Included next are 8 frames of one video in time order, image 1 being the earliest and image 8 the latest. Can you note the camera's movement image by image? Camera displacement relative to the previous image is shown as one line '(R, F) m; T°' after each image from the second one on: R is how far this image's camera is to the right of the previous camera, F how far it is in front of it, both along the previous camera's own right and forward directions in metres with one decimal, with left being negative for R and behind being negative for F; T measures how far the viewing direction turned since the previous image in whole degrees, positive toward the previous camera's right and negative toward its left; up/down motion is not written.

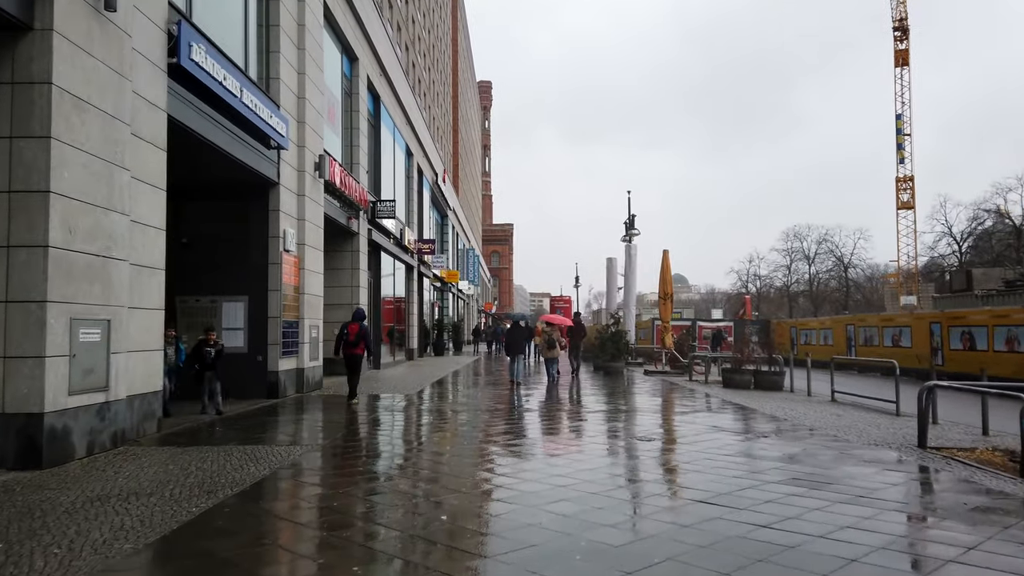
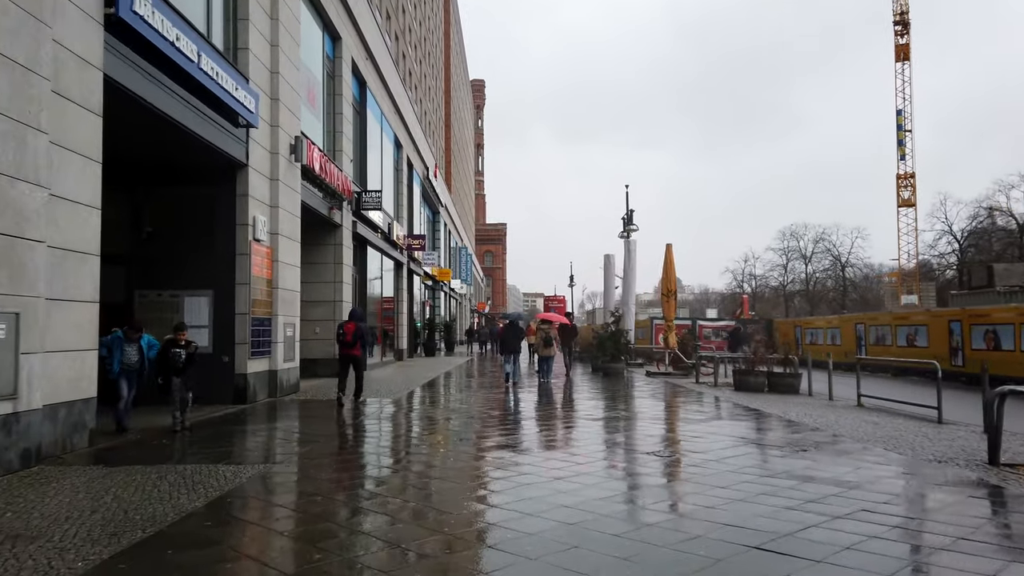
(0.0, +1.3) m; +1°
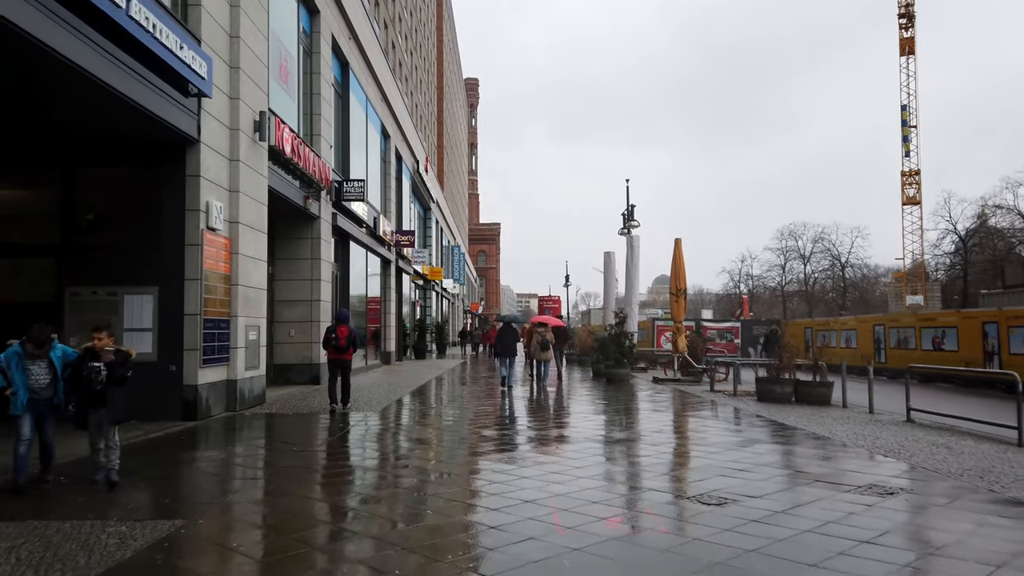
(0.0, +1.7) m; 0°
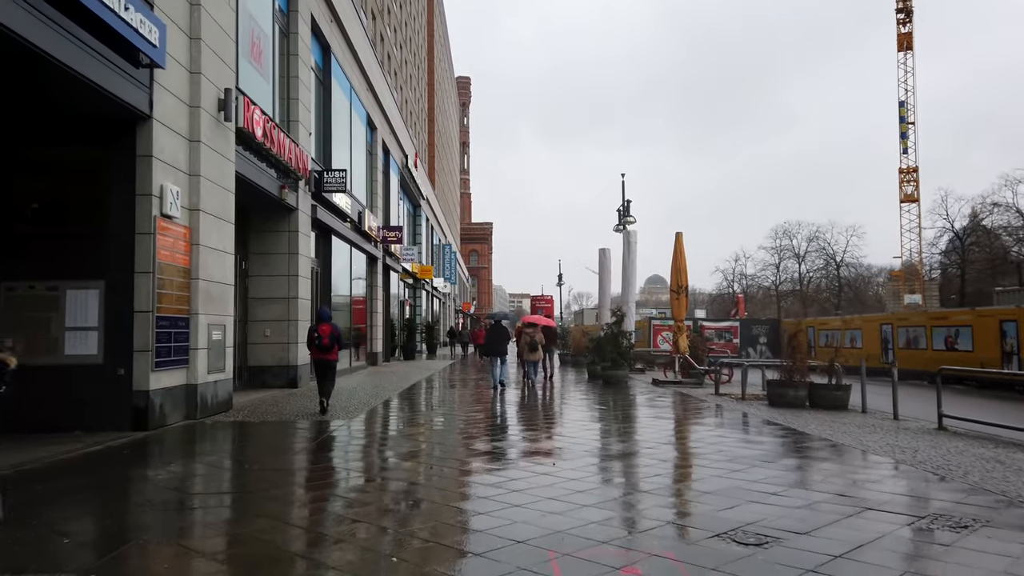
(0.0, +1.0) m; +1°
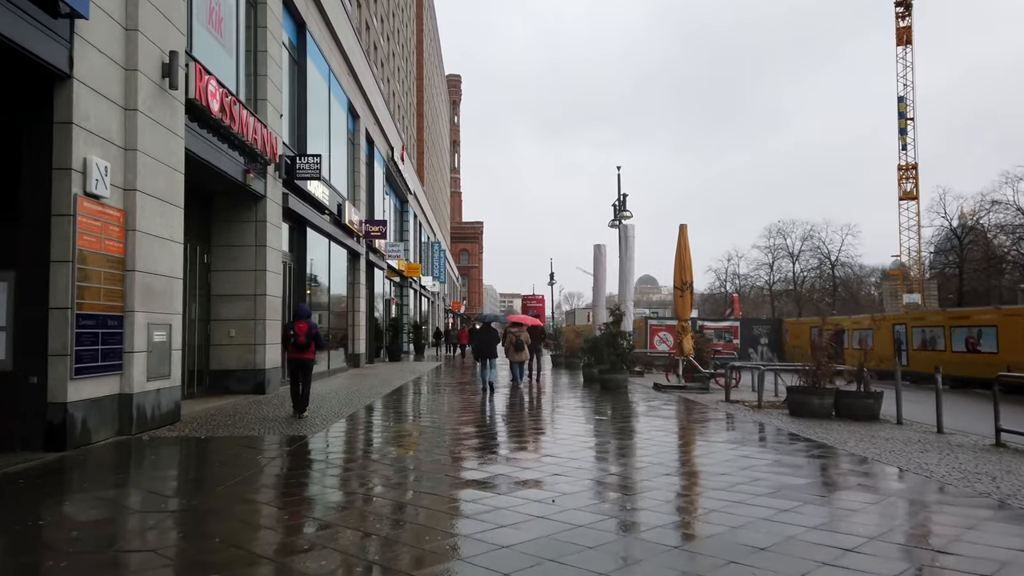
(0.0, +1.4) m; +1°
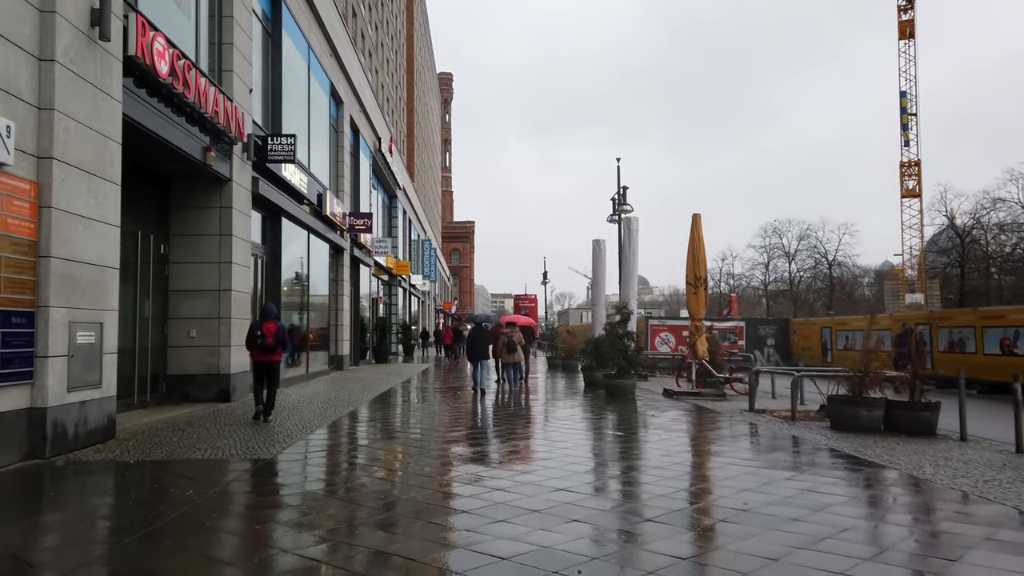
(-0.1, +1.5) m; +1°
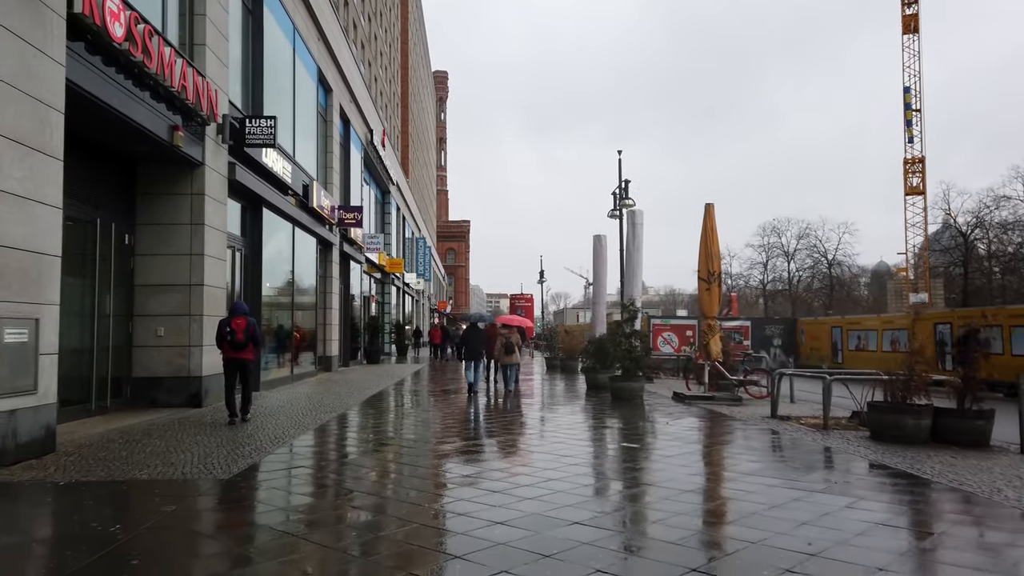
(-0.1, +1.1) m; 0°
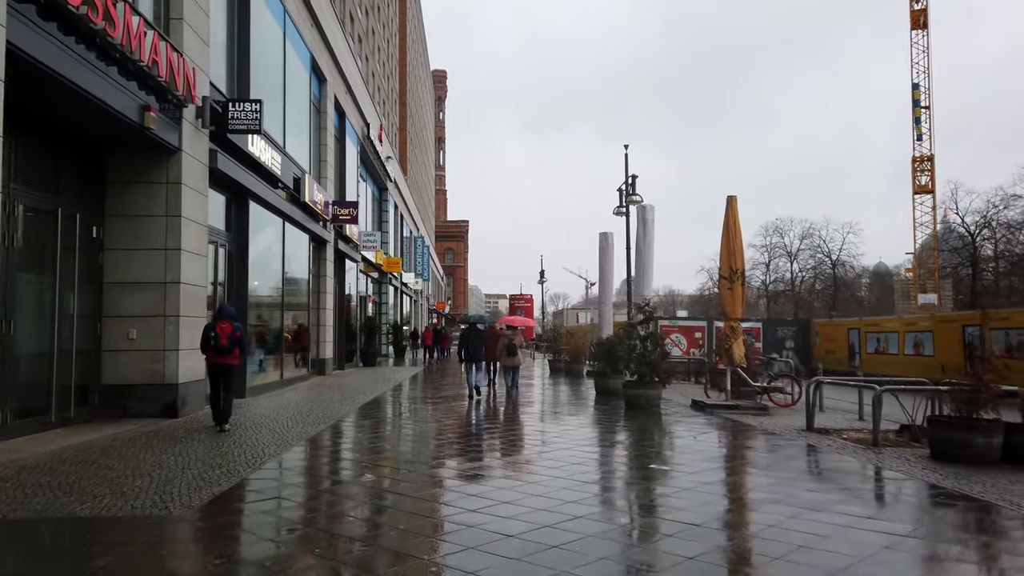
(-0.1, +1.0) m; 0°
